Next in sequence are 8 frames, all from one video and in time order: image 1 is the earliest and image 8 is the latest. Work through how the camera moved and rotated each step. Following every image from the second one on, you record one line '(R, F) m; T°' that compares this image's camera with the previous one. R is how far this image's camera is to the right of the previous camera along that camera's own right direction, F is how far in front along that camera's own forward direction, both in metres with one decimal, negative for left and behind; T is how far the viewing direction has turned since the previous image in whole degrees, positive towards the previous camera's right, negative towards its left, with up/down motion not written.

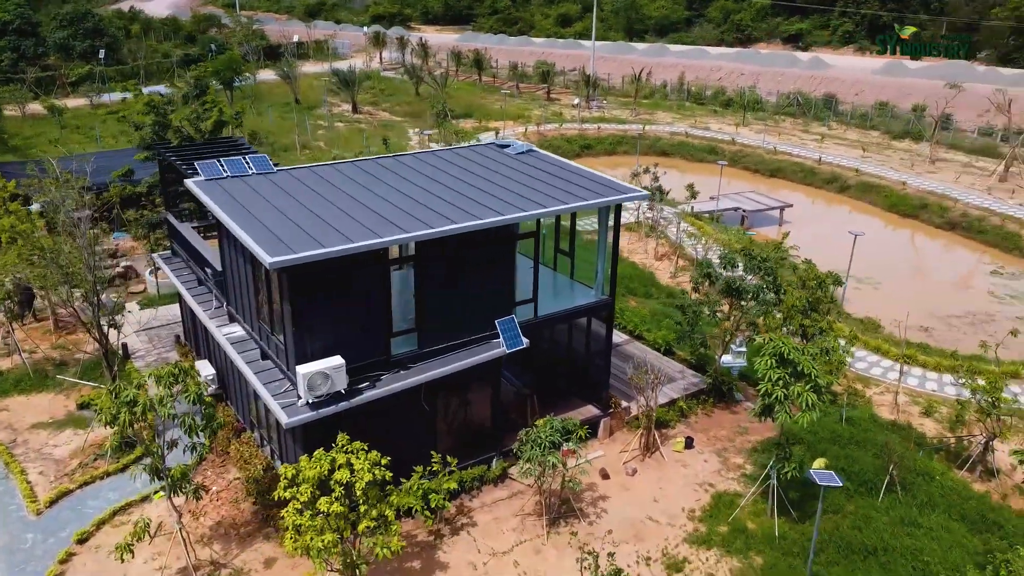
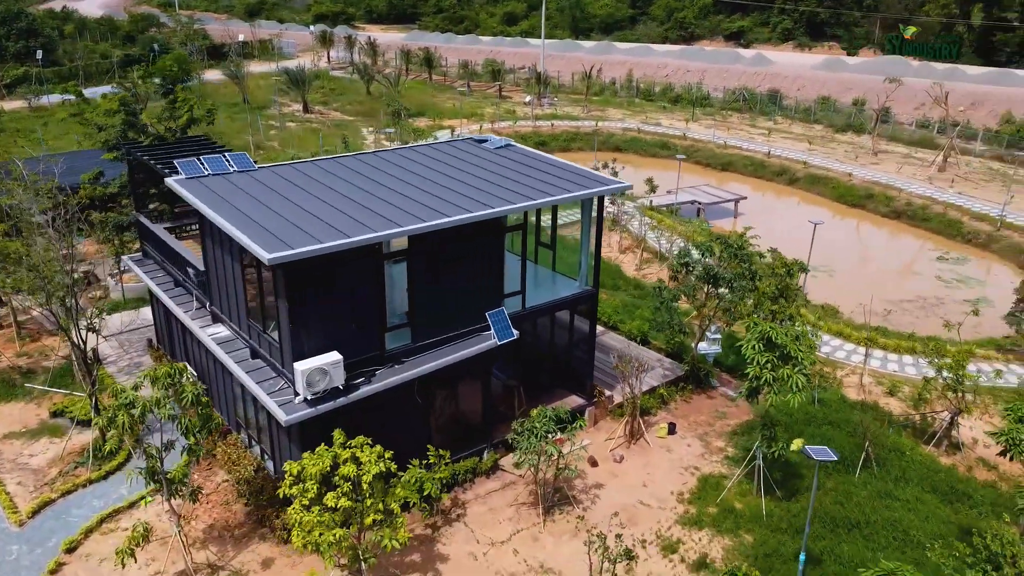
(-0.5, -0.1) m; +4°
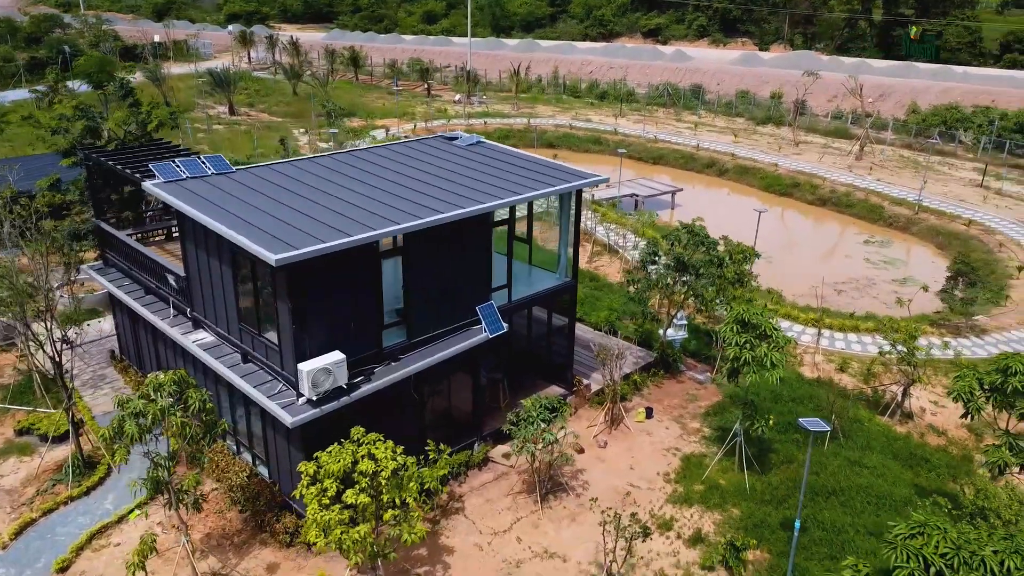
(-0.8, -0.1) m; +6°
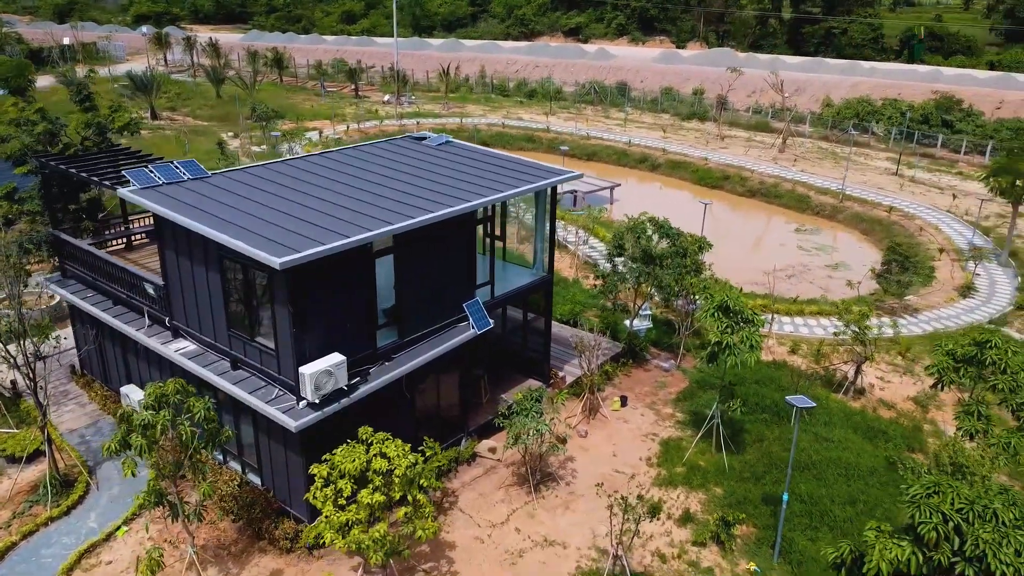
(-0.8, -0.1) m; +6°
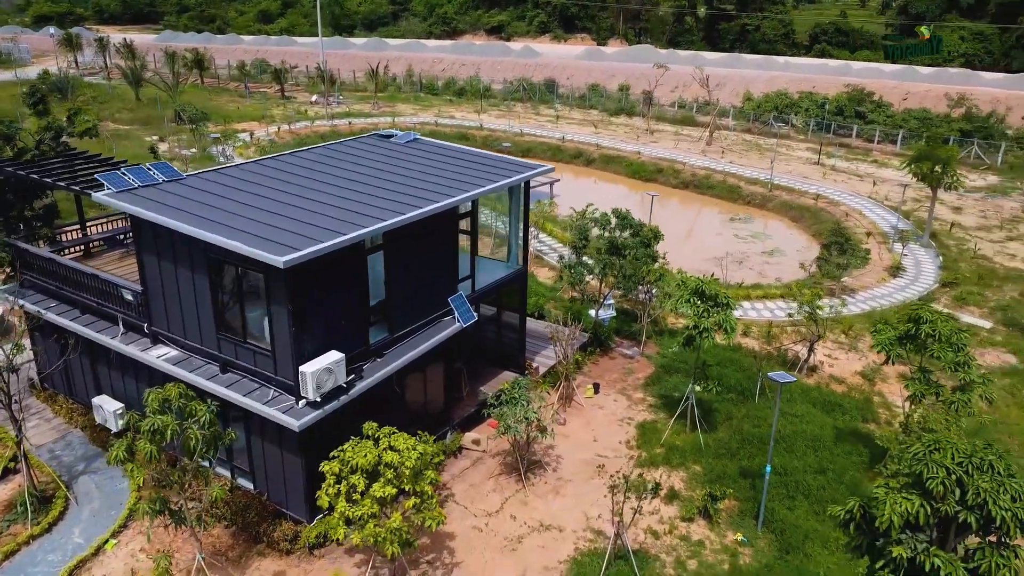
(-0.8, -0.2) m; +6°
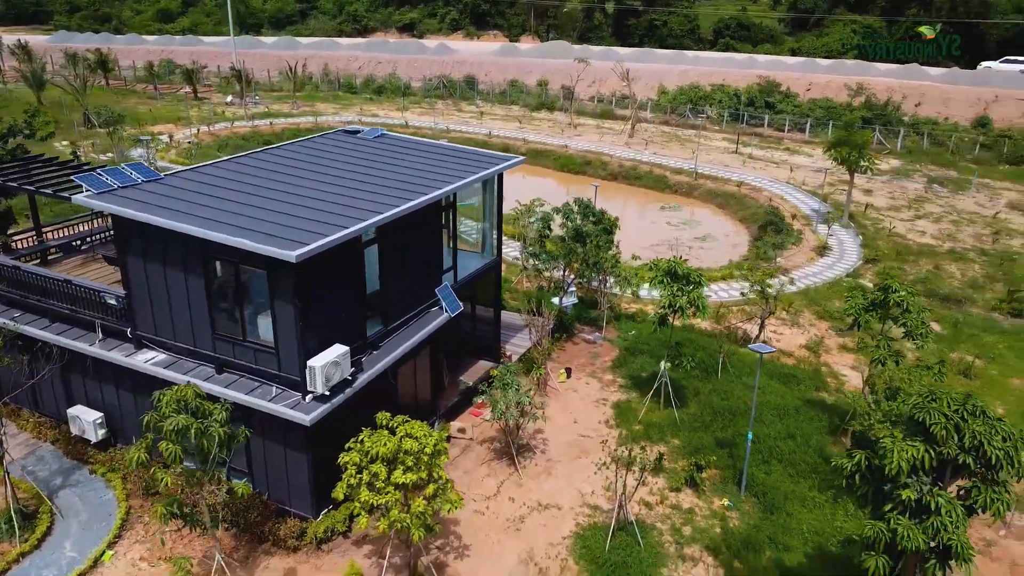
(-1.0, -0.2) m; +6°
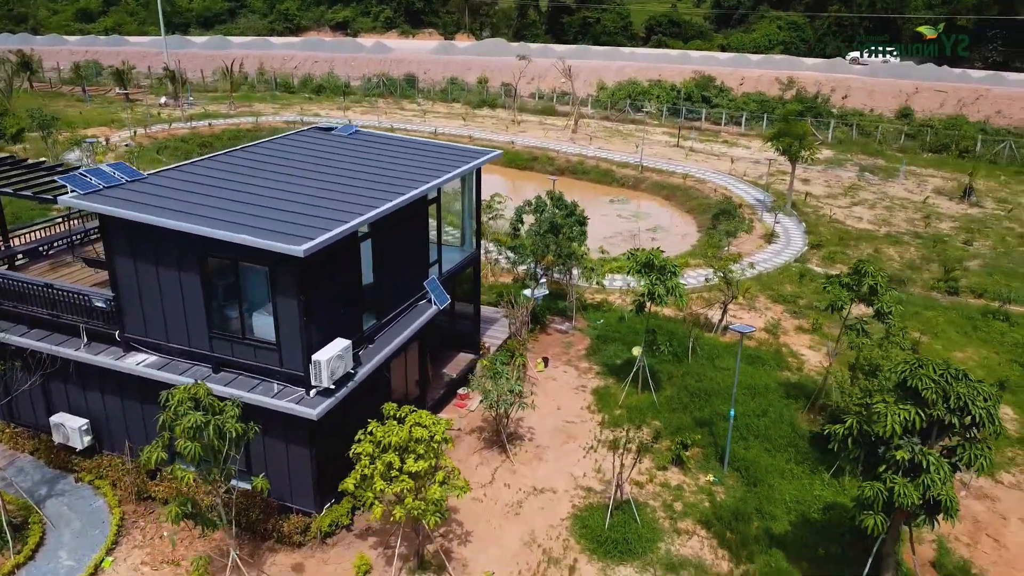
(-0.7, -0.2) m; +5°
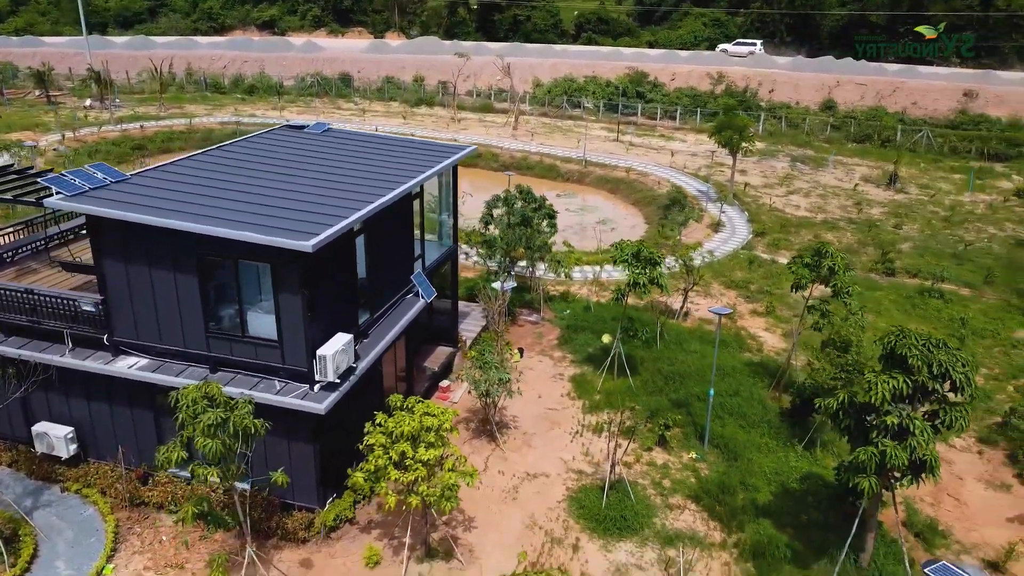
(-0.8, -0.2) m; +5°
